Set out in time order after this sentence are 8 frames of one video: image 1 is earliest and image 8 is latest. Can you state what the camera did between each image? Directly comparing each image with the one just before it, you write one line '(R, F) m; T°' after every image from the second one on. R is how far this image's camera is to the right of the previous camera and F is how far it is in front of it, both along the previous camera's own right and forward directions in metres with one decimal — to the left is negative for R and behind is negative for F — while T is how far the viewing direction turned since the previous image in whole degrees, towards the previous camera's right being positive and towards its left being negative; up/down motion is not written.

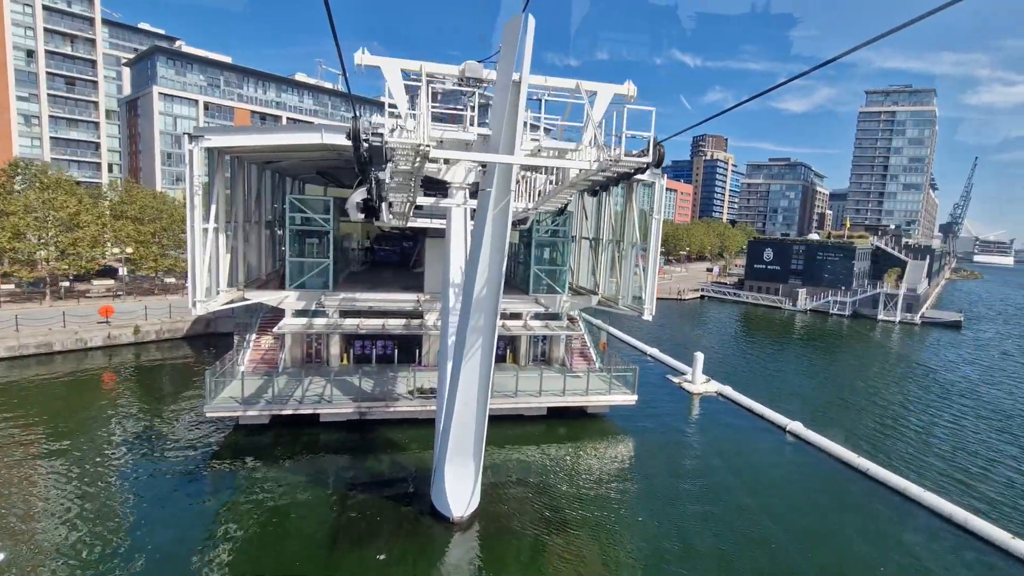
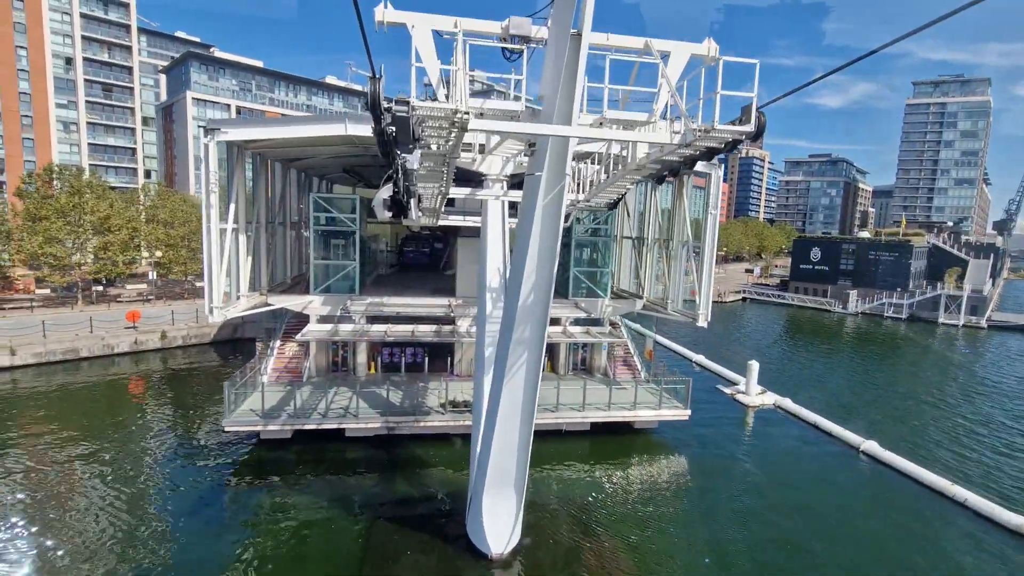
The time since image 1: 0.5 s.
(-0.4, +1.5) m; -3°
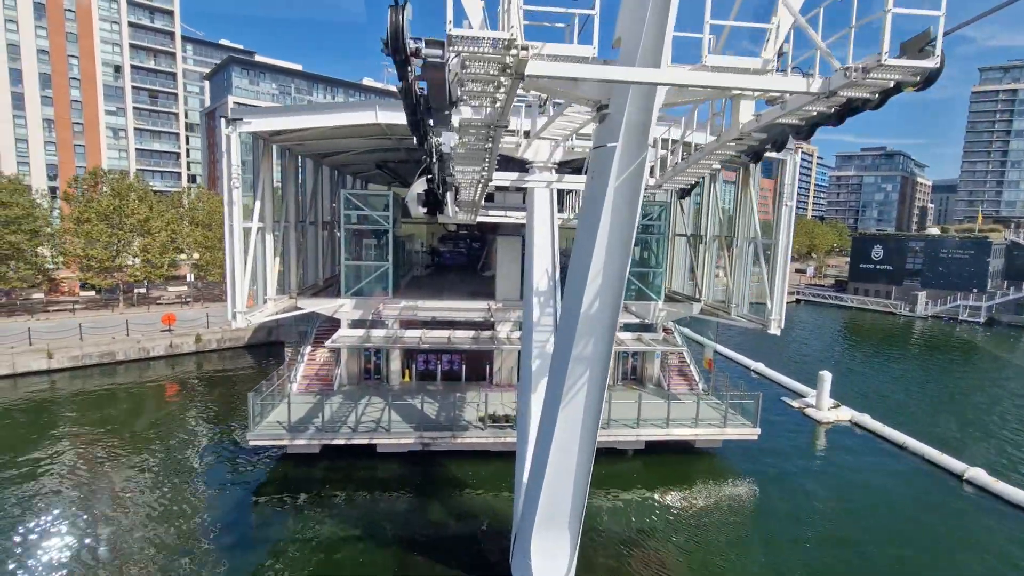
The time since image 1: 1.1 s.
(-0.3, +1.5) m; -4°
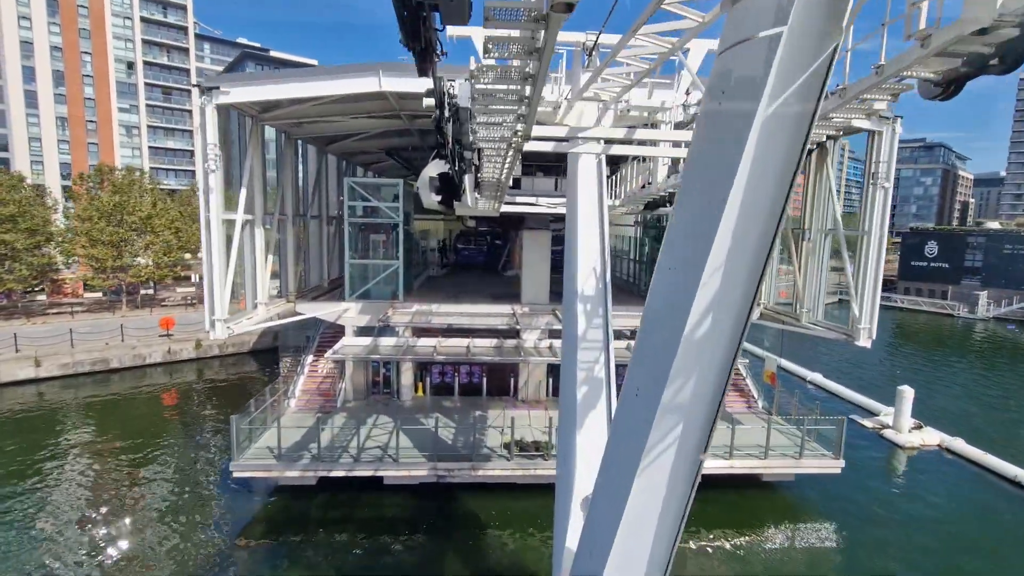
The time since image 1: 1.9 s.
(-0.3, +2.3) m; -2°
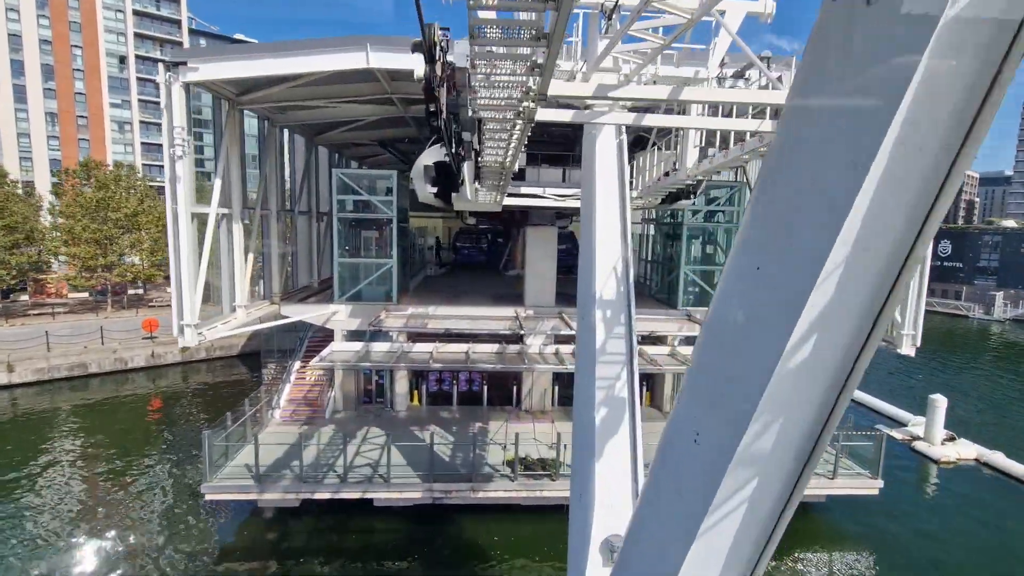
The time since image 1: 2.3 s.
(-0.1, +1.1) m; 0°
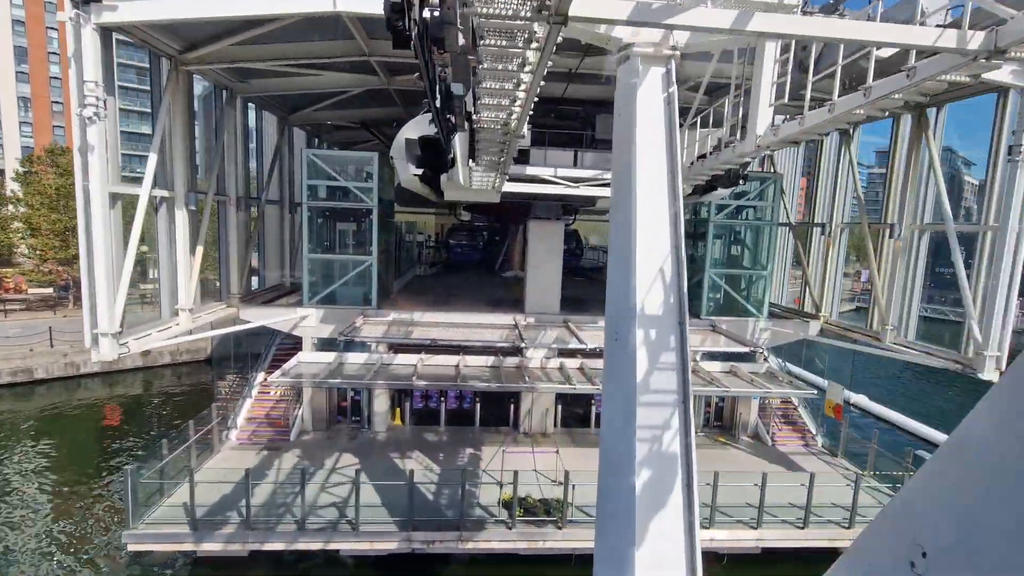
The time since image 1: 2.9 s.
(-0.1, +1.9) m; +1°
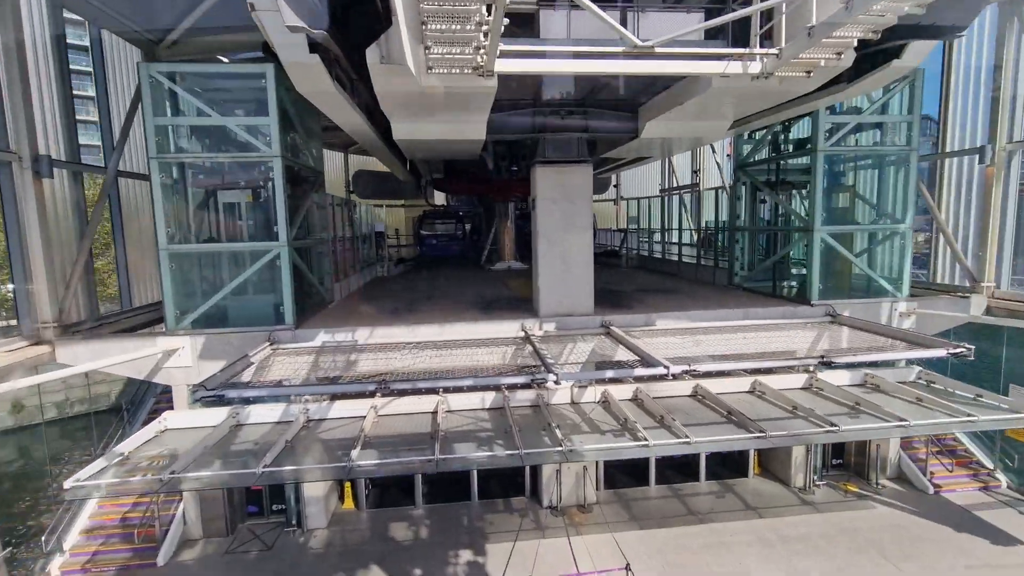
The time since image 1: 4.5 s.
(-0.3, +4.6) m; +2°
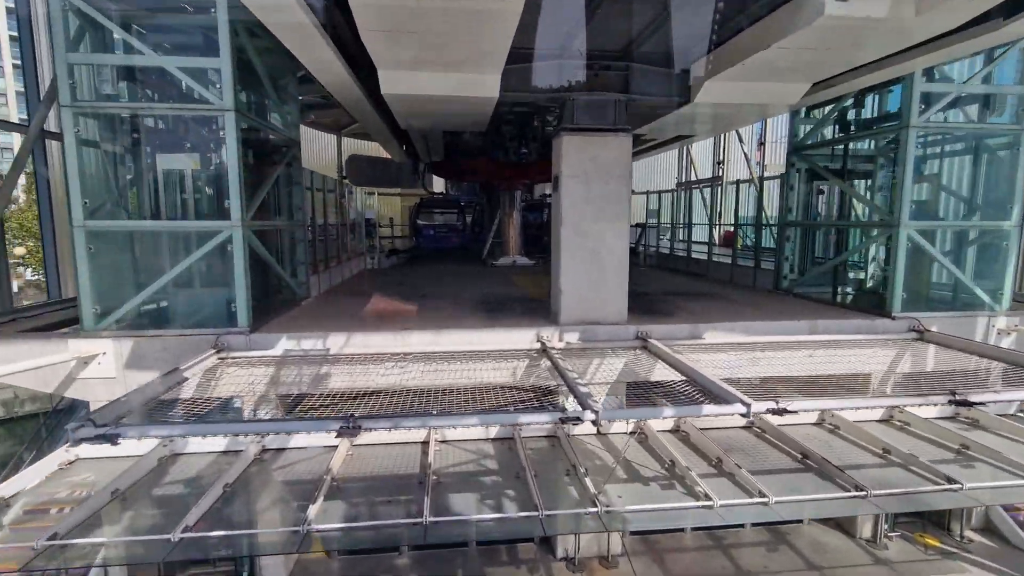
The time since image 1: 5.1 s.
(-0.2, +1.5) m; 0°
